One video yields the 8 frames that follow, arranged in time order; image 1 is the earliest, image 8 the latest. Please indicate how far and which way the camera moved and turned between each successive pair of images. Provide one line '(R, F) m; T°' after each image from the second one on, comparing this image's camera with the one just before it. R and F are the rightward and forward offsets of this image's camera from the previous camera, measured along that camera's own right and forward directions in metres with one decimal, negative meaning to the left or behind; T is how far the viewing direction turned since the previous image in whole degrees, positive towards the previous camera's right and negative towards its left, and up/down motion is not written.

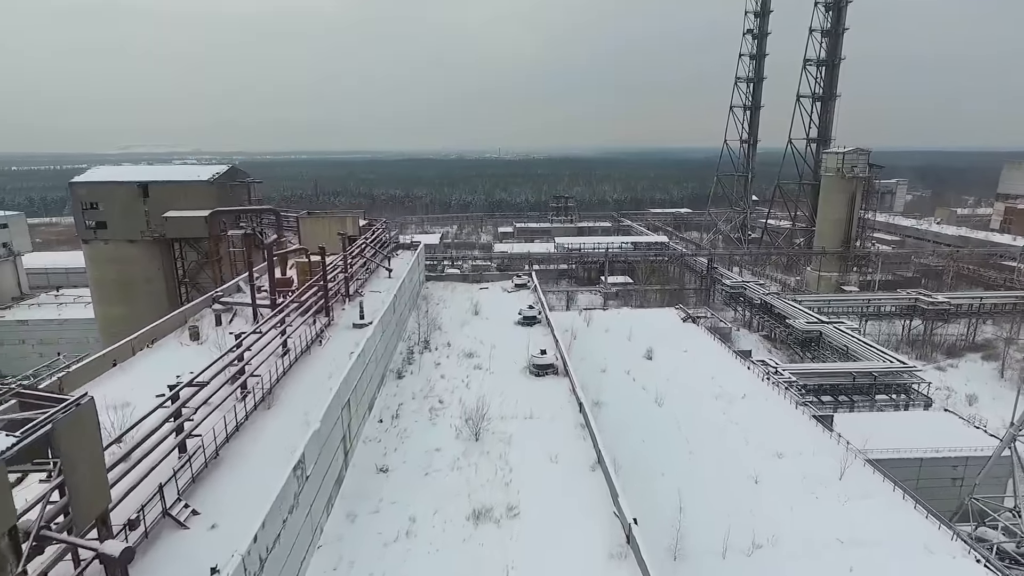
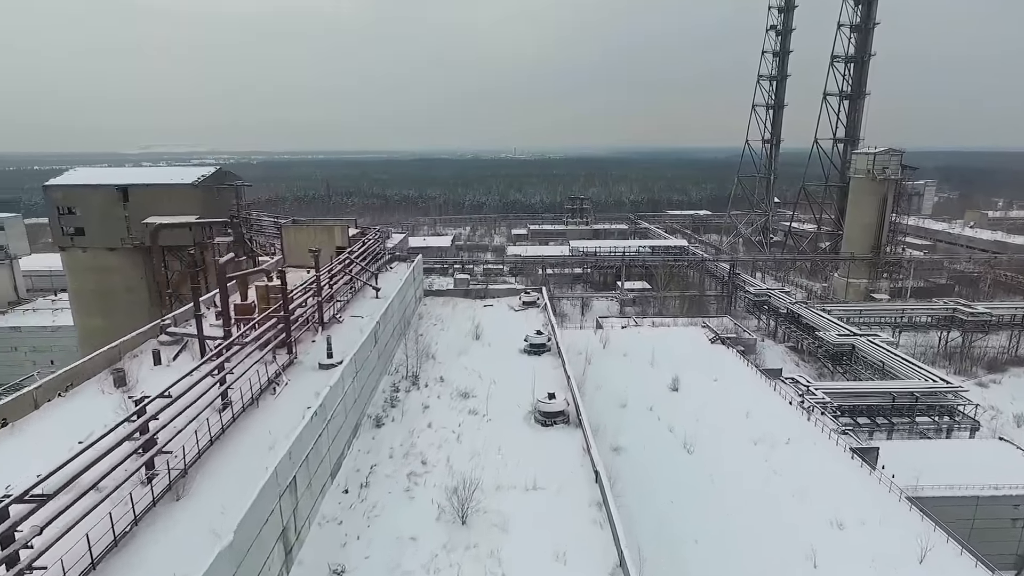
(+0.2, +1.6) m; -1°
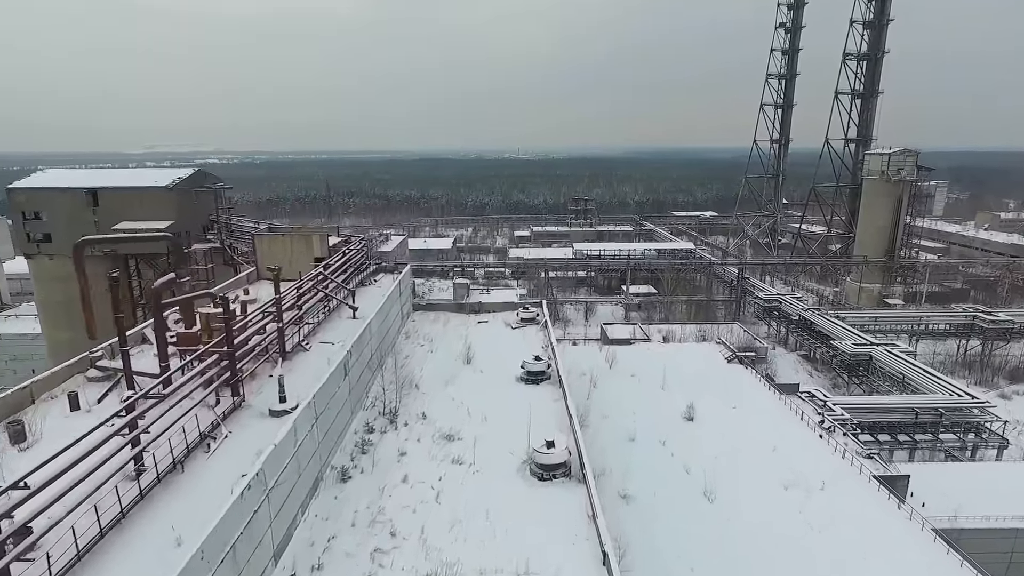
(+0.1, +1.2) m; 0°
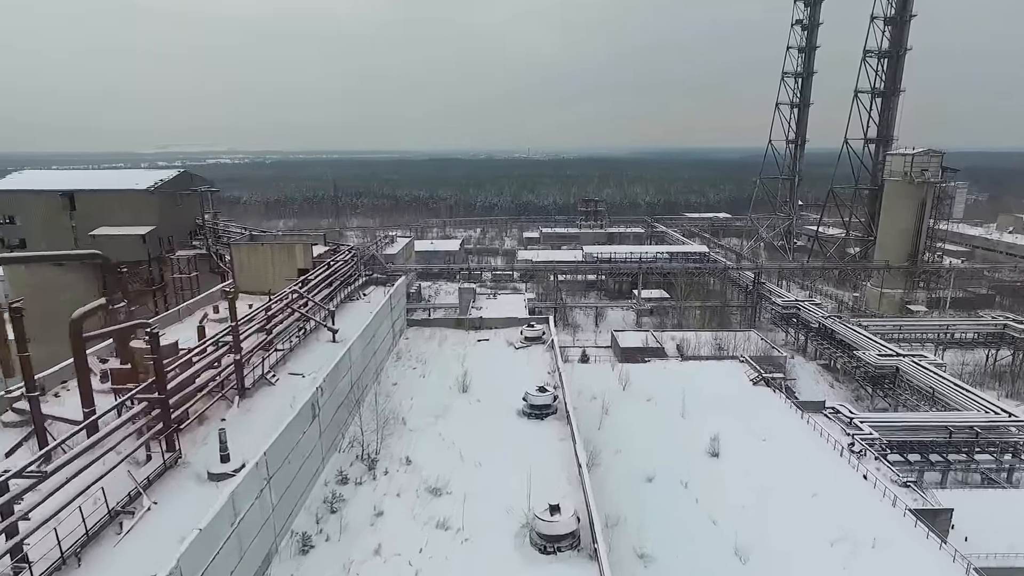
(+0.1, +1.1) m; -1°
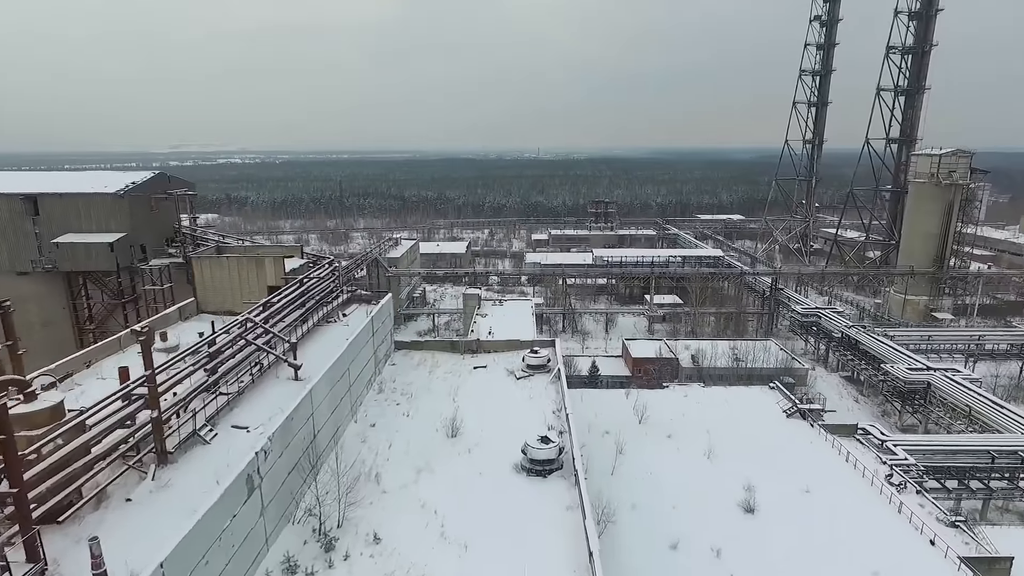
(+0.1, +1.4) m; -1°
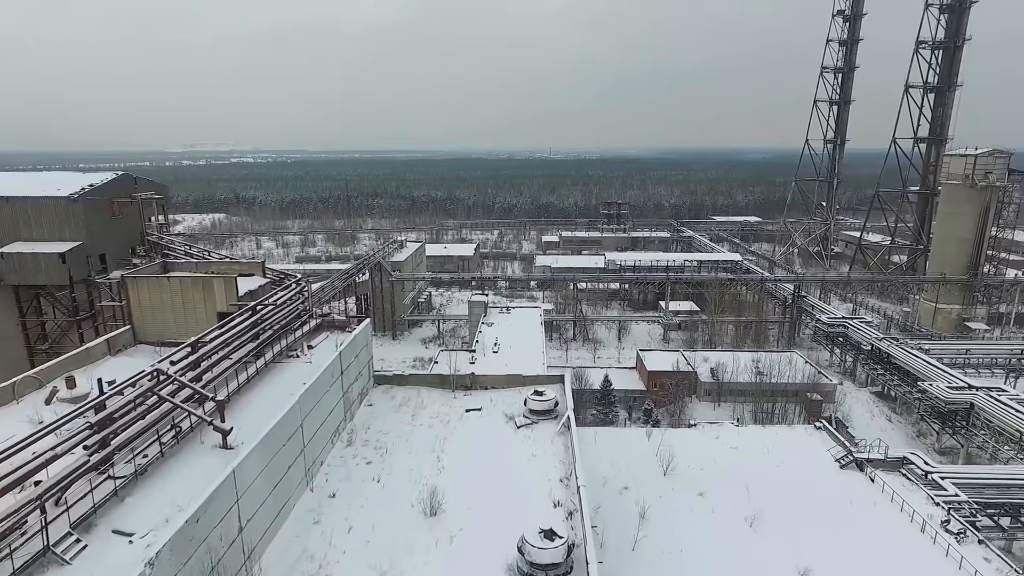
(+0.1, +1.6) m; -1°
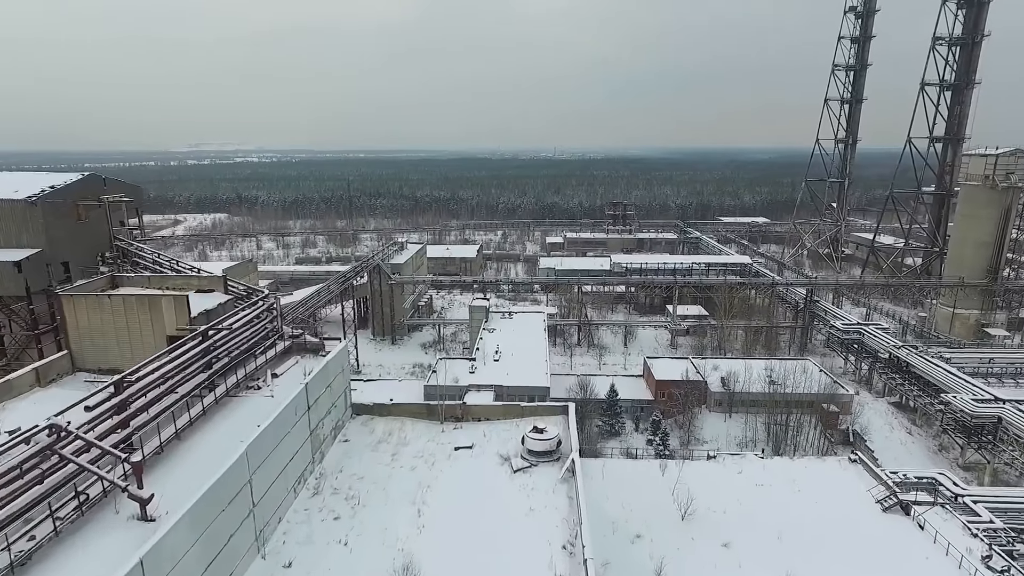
(+0.1, +1.1) m; 0°
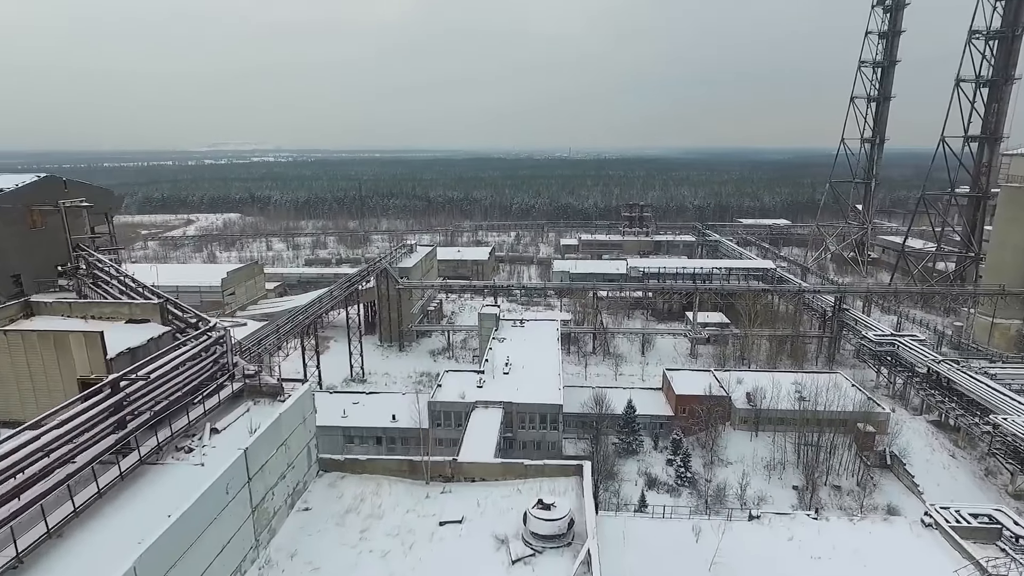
(+0.1, +1.5) m; -1°
